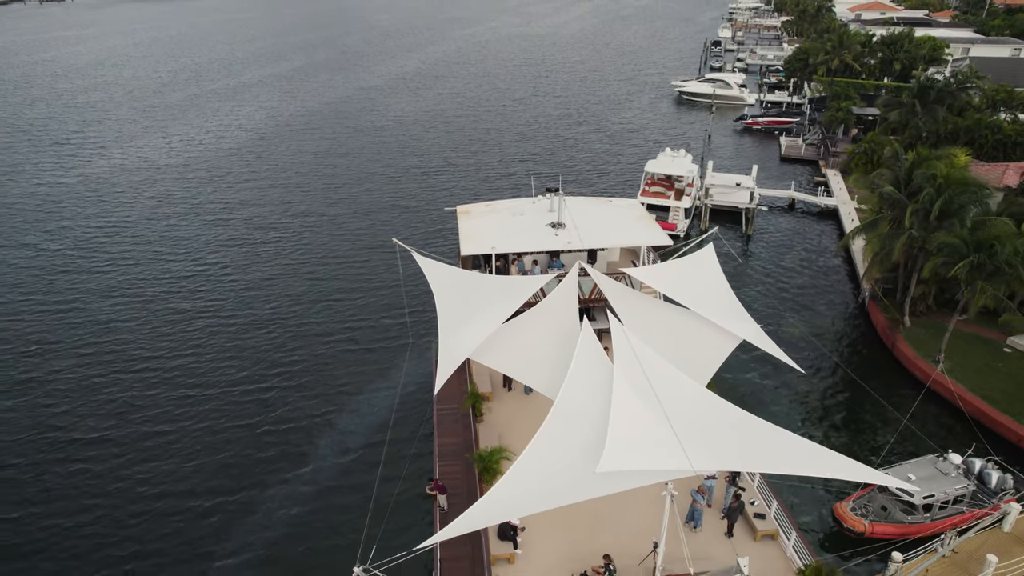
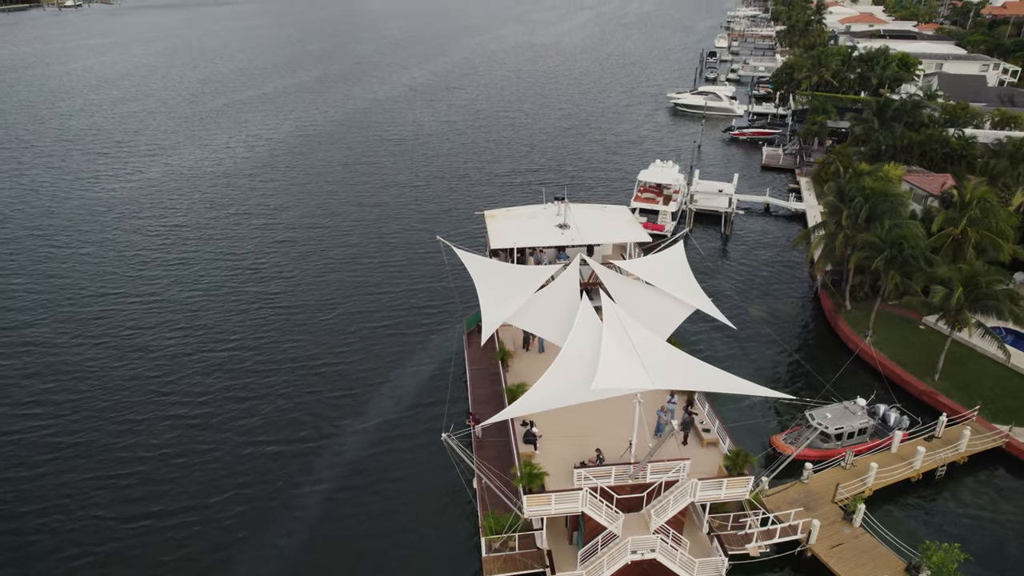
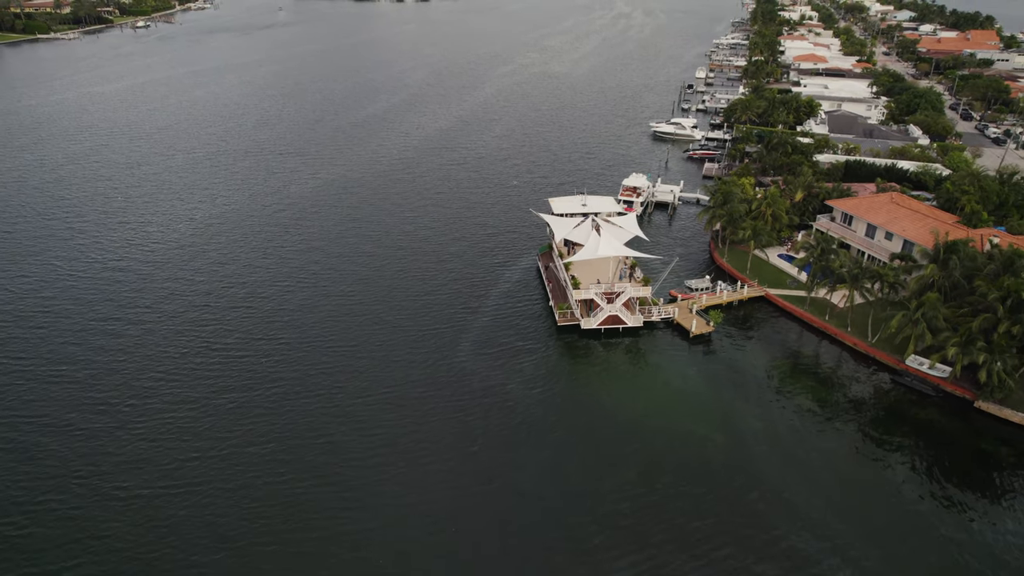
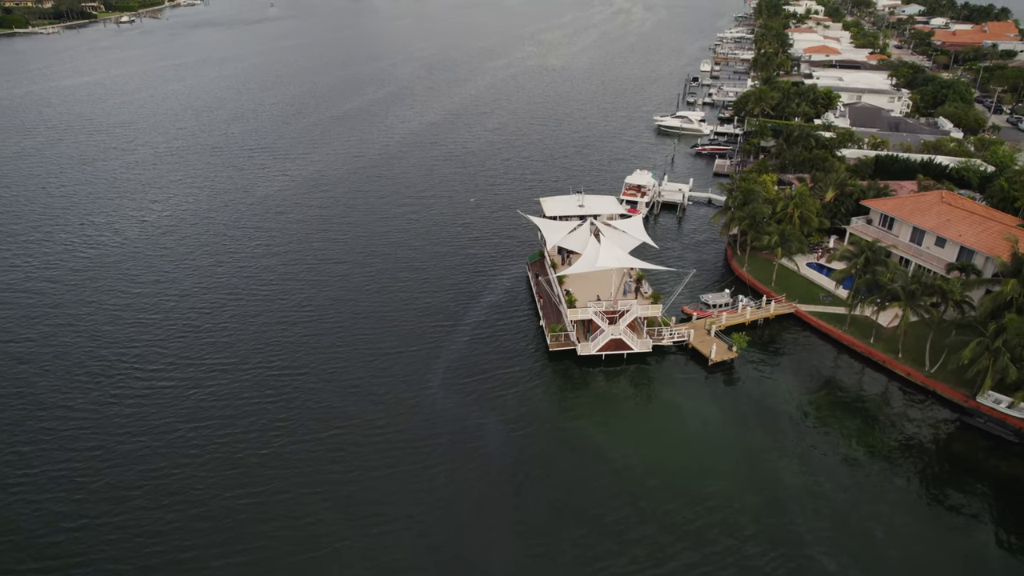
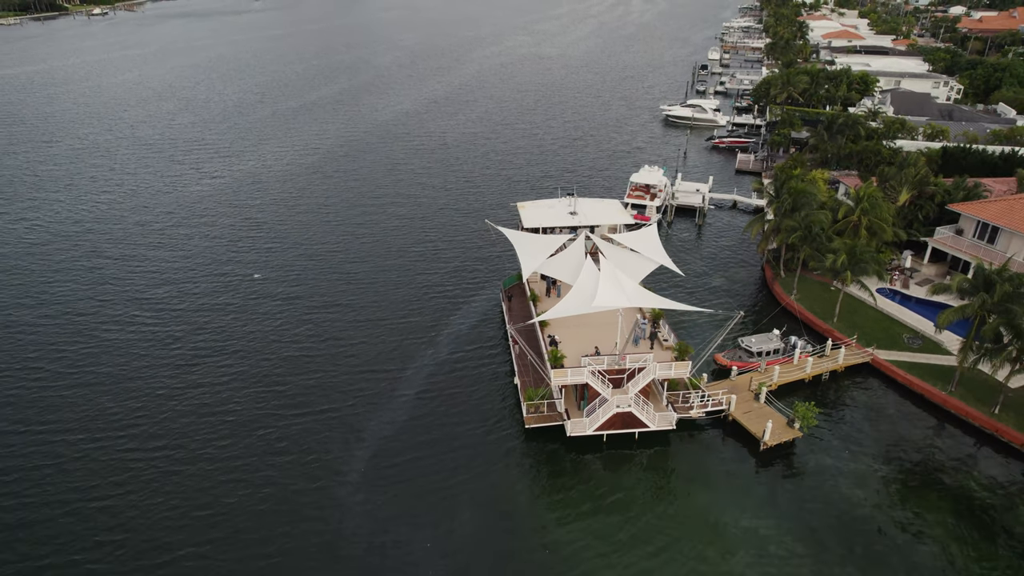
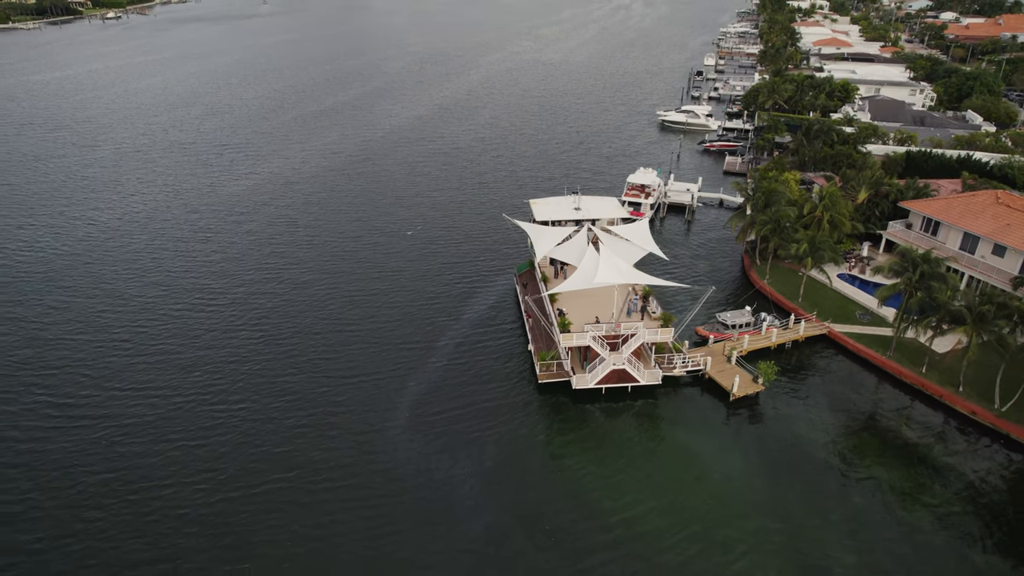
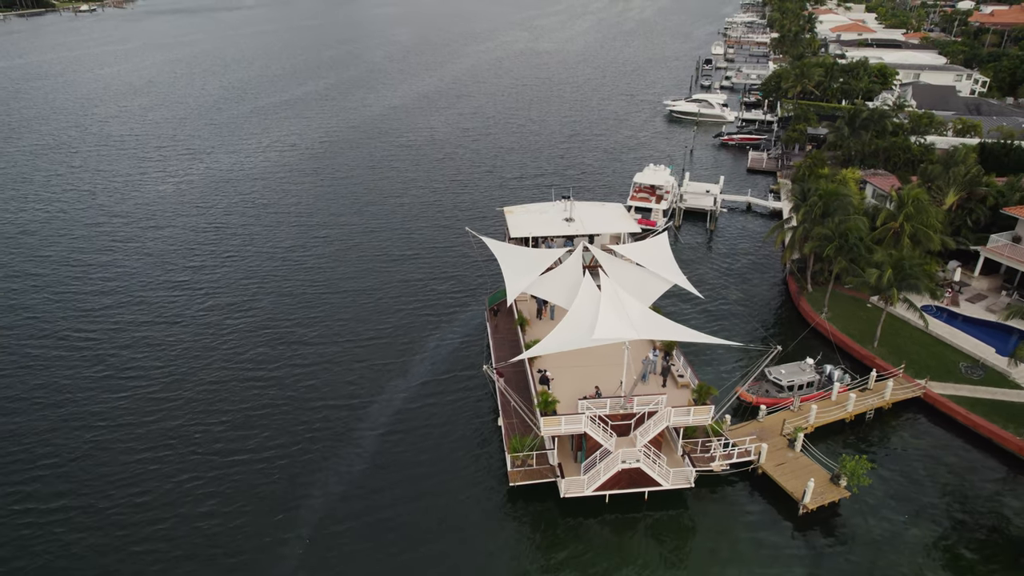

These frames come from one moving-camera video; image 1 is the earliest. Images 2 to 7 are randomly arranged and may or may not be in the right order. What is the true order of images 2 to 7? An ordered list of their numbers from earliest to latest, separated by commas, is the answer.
2, 7, 5, 6, 4, 3
